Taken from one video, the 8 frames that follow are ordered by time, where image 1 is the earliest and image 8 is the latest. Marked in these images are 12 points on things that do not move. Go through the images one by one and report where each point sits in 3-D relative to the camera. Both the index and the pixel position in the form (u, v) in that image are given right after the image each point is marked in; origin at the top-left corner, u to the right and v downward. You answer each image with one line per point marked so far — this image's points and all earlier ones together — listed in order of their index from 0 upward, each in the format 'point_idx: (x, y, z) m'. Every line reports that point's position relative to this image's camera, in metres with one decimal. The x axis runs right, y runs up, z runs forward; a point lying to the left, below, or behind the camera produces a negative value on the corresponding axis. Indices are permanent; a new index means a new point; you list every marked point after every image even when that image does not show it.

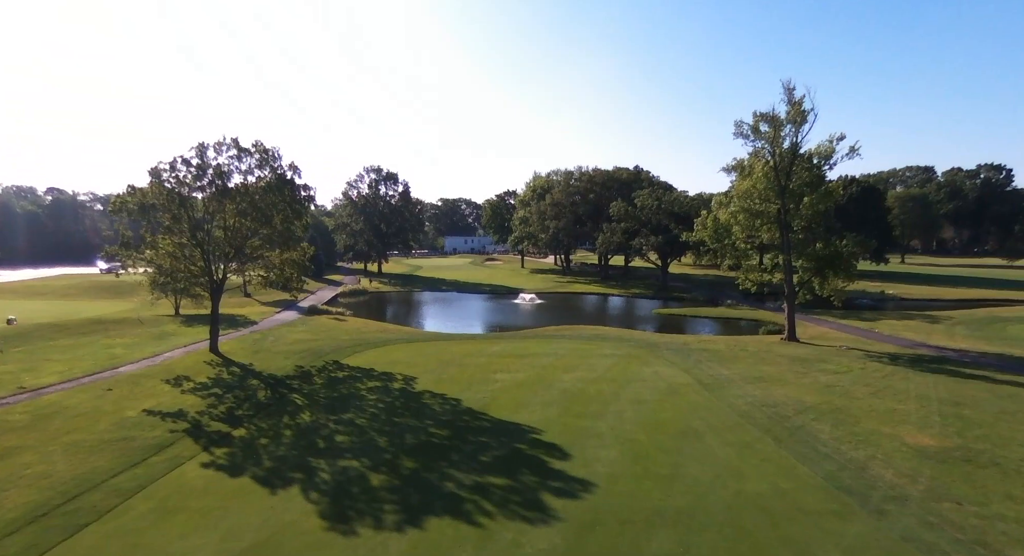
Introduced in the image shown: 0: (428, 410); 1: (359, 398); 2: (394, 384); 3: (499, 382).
0: (-2.4, -3.8, +16.4) m
1: (-4.7, -3.7, +17.6) m
2: (-4.0, -3.6, +19.4) m
3: (-0.5, -3.7, +20.0) m
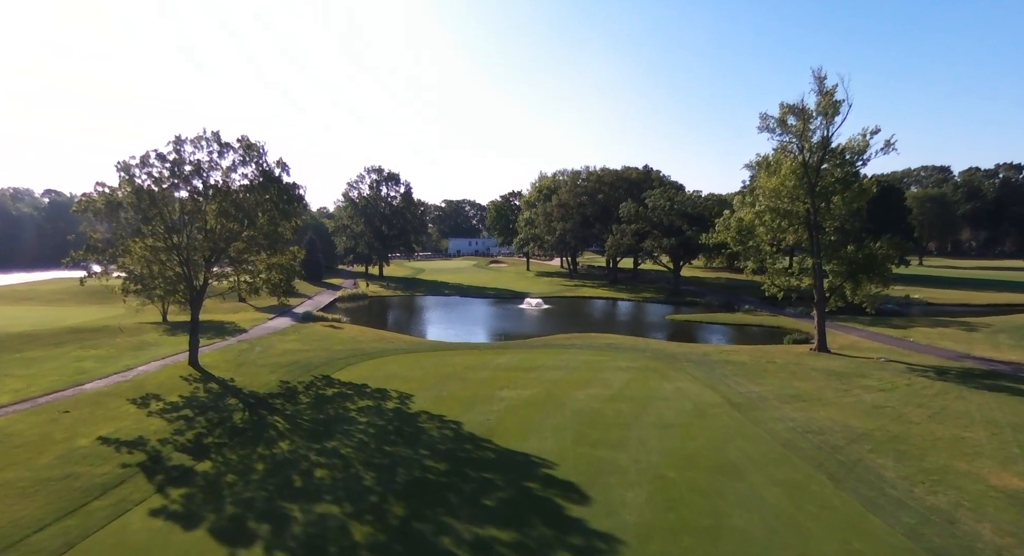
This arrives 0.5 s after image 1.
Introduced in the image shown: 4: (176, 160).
0: (-2.2, -4.0, +14.4) m
1: (-4.5, -3.9, +15.7) m
2: (-3.8, -3.8, +17.4) m
3: (-0.2, -3.9, +18.0) m
4: (-11.3, +3.9, +19.1) m
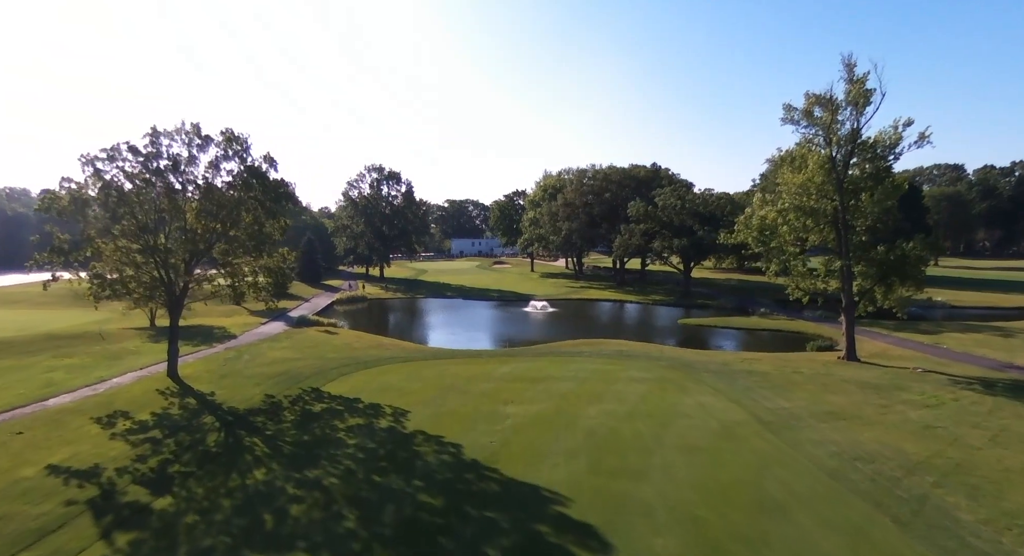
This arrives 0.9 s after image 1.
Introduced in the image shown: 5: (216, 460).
0: (-2.1, -4.2, +12.8) m
1: (-4.4, -4.1, +14.0) m
2: (-3.6, -4.0, +15.8) m
3: (-0.1, -4.0, +16.3) m
4: (-11.2, +3.8, +17.5) m
5: (-6.6, -4.1, +12.8) m
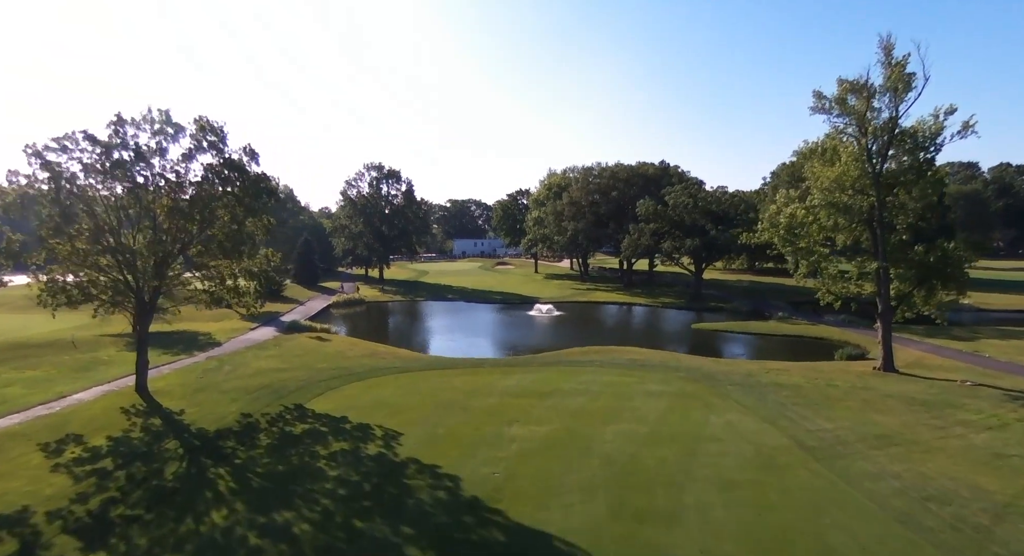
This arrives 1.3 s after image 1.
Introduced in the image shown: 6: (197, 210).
0: (-2.0, -4.3, +10.8) m
1: (-4.3, -4.2, +12.1) m
2: (-3.5, -4.1, +13.9) m
3: (+0.1, -4.1, +14.4) m
4: (-11.0, +3.6, +15.6) m
5: (-6.5, -4.2, +10.9) m
6: (-9.4, +2.0, +17.0) m
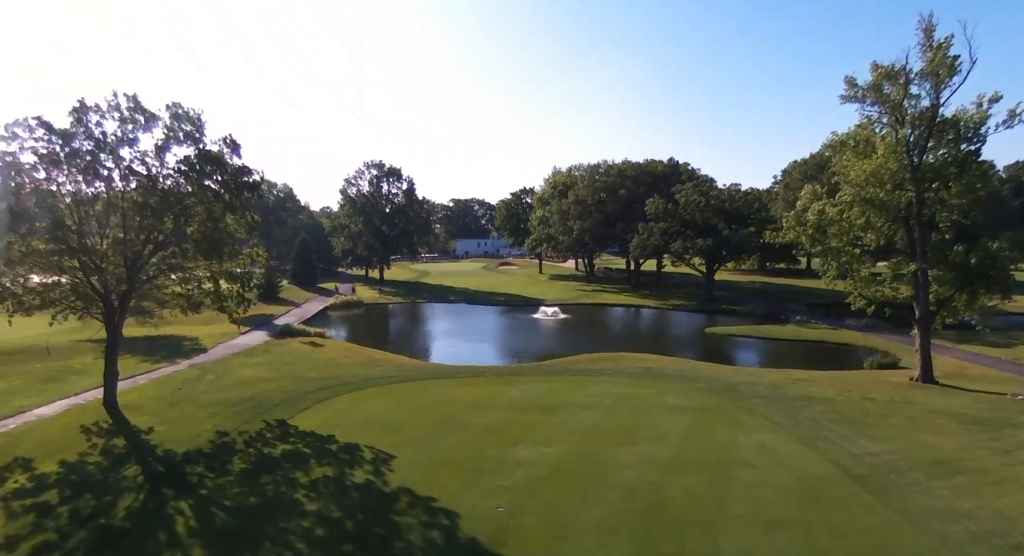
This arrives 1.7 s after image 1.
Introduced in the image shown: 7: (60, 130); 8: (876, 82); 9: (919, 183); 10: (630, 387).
0: (-1.8, -4.4, +9.2) m
1: (-4.1, -4.3, +10.5) m
2: (-3.4, -4.2, +12.2) m
3: (+0.2, -4.2, +12.7) m
4: (-10.9, +3.6, +14.1) m
5: (-6.4, -4.3, +9.3) m
6: (-9.3, +1.9, +15.4) m
7: (-10.9, +3.6, +13.9) m
8: (+12.1, +6.5, +18.9) m
9: (+13.3, +3.1, +18.6) m
10: (+4.0, -3.7, +19.6) m
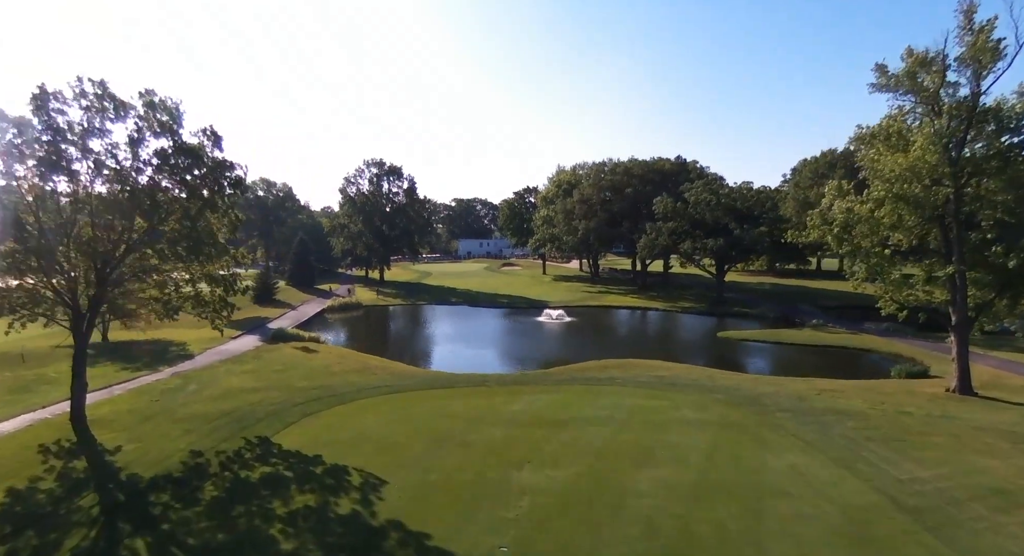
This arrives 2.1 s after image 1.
0: (-1.8, -4.5, +7.8) m
1: (-4.1, -4.4, +9.2) m
2: (-3.3, -4.3, +10.9) m
3: (+0.3, -4.3, +11.3) m
4: (-10.8, +3.5, +12.7) m
5: (-6.3, -4.3, +7.9) m
6: (-9.2, +1.8, +14.1) m
7: (-10.8, +3.5, +12.6) m
8: (+12.2, +6.4, +17.5) m
9: (+13.4, +3.0, +17.1) m
10: (+4.2, -3.8, +18.2) m
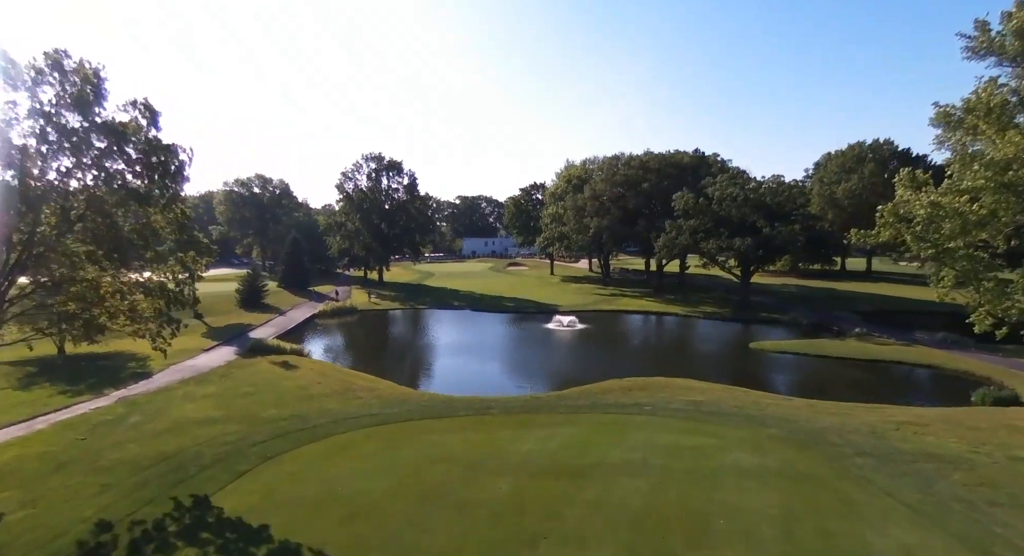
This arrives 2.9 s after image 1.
0: (-1.6, -4.7, +4.6) m
1: (-3.9, -4.6, +5.9) m
2: (-3.1, -4.5, +7.6) m
3: (+0.5, -4.5, +8.0) m
4: (-10.6, +3.2, +9.5) m
5: (-6.2, -4.6, +4.7) m
6: (-9.0, +1.6, +10.8) m
7: (-10.6, +3.3, +9.3) m
8: (+12.5, +6.2, +14.0) m
9: (+13.6, +2.8, +13.7) m
10: (+4.4, -4.0, +14.9) m
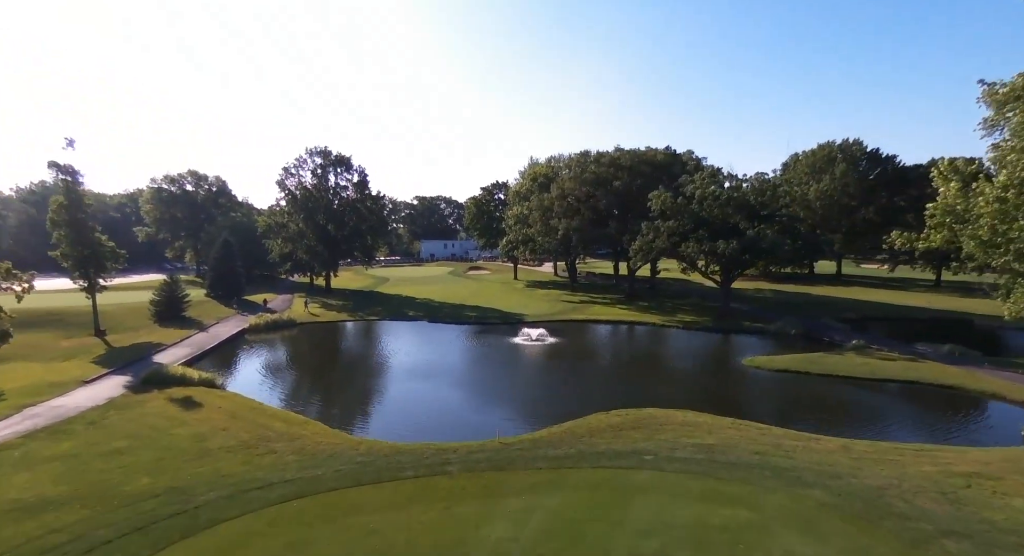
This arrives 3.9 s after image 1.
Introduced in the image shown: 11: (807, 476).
0: (-1.6, -5.0, +0.4) m
1: (-4.0, -5.0, +1.6) m
2: (-3.3, -4.8, +3.3) m
3: (+0.2, -4.9, +4.0) m
4: (-10.9, +2.9, +4.8) m
5: (-6.1, -4.9, +0.2) m
6: (-9.4, +1.2, +6.2) m
7: (-11.0, +2.9, +4.6) m
8: (+11.7, +5.9, +10.9) m
9: (+12.9, +2.5, +10.6) m
10: (+3.7, -4.4, +11.1) m
11: (+6.5, -4.3, +12.7) m
